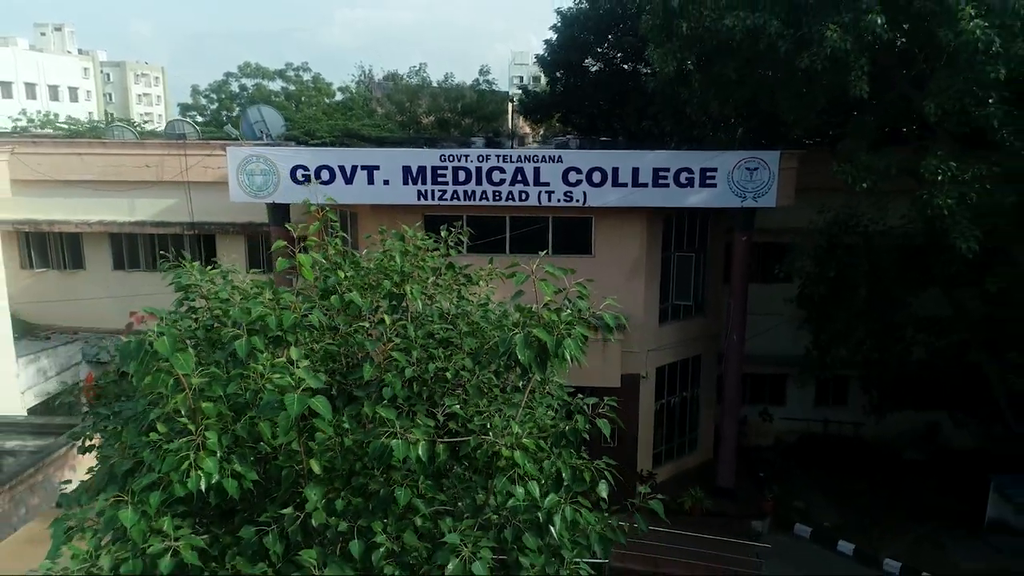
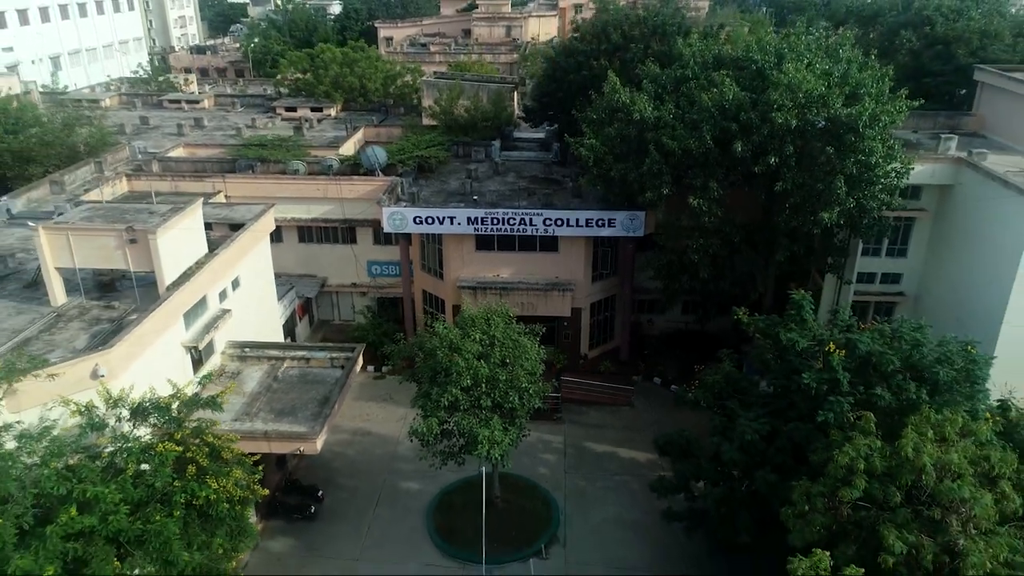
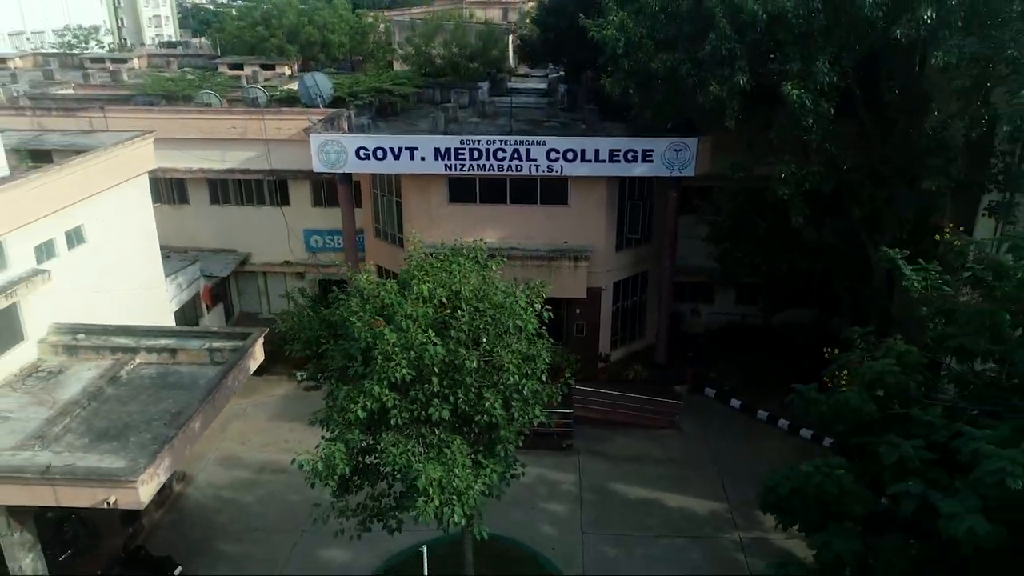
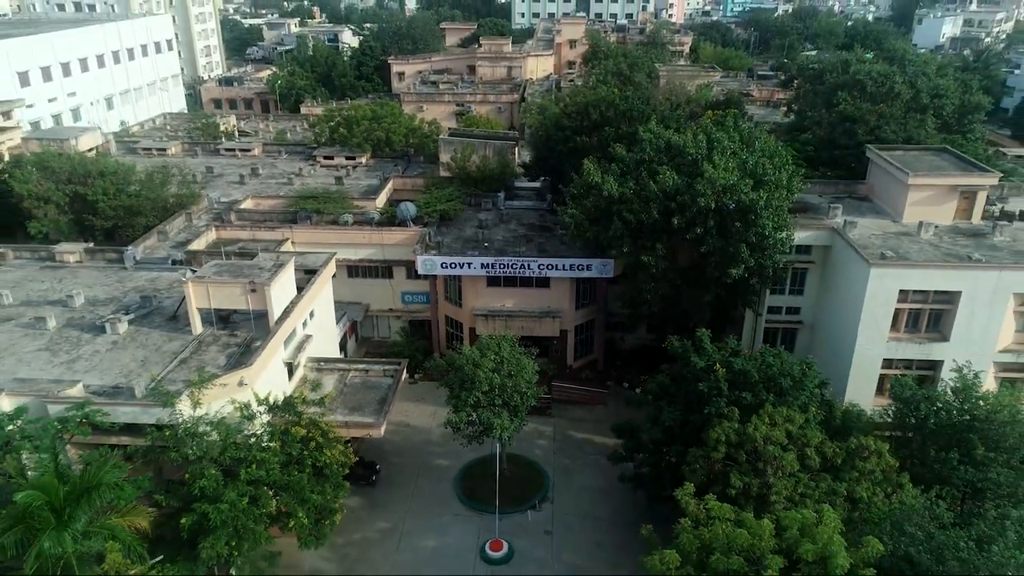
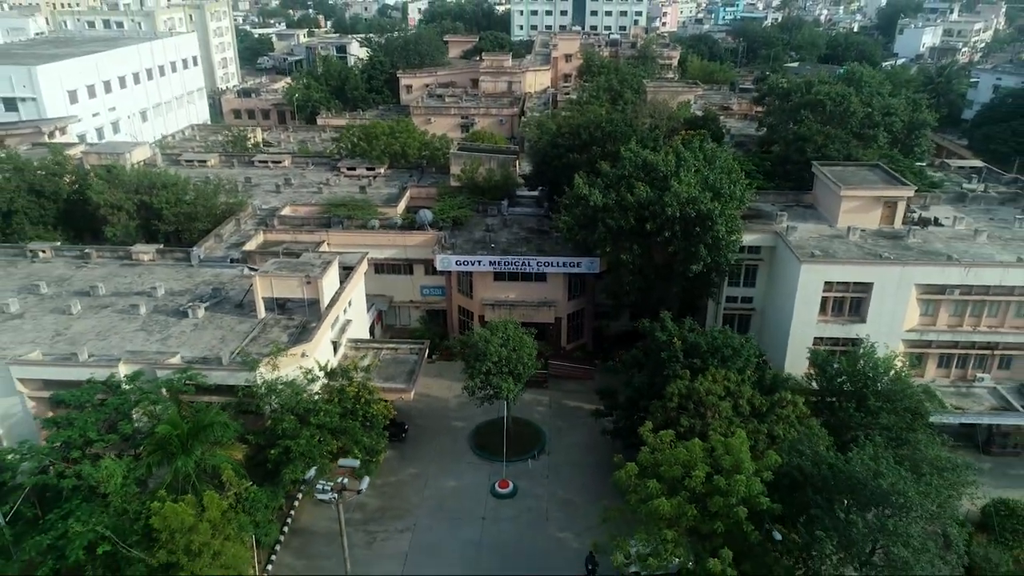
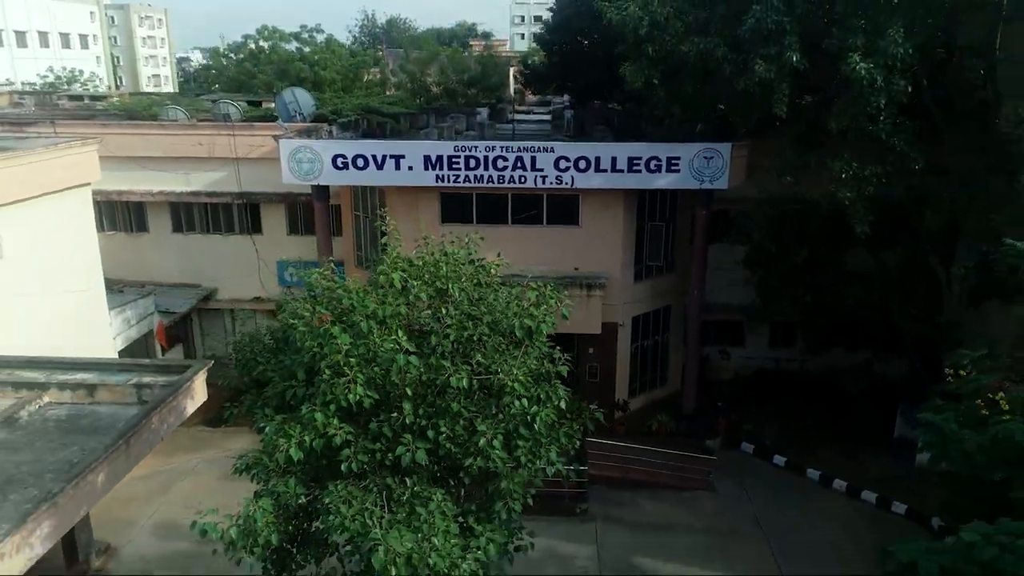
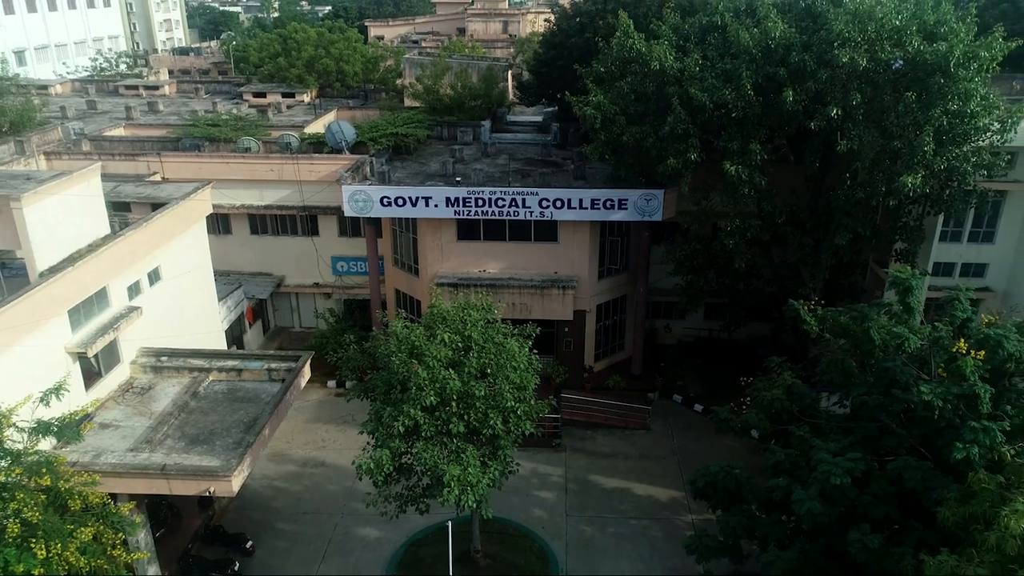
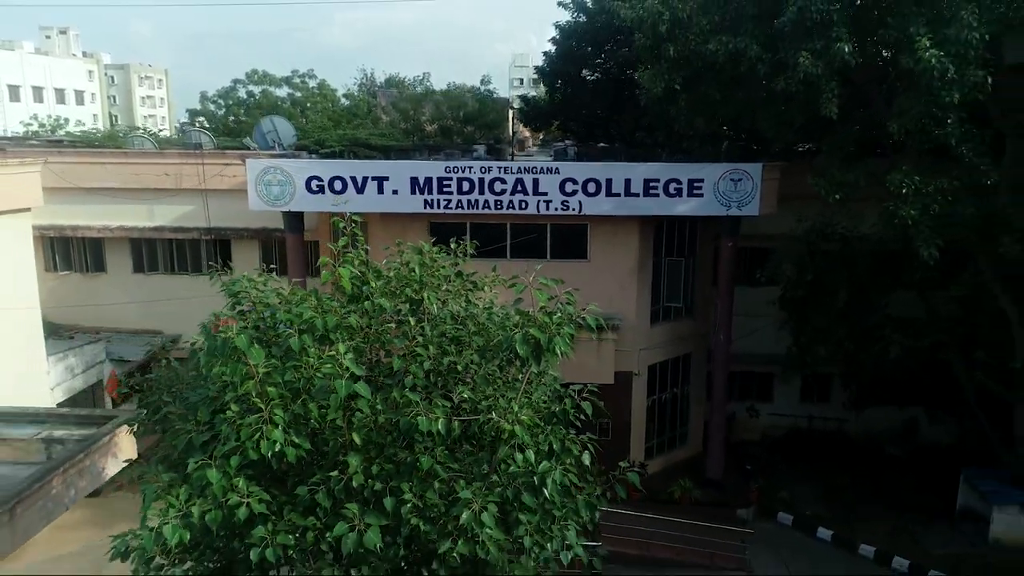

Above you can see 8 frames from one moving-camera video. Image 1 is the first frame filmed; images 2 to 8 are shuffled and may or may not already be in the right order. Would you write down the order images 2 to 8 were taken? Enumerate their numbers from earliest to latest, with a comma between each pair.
8, 6, 3, 7, 2, 4, 5
